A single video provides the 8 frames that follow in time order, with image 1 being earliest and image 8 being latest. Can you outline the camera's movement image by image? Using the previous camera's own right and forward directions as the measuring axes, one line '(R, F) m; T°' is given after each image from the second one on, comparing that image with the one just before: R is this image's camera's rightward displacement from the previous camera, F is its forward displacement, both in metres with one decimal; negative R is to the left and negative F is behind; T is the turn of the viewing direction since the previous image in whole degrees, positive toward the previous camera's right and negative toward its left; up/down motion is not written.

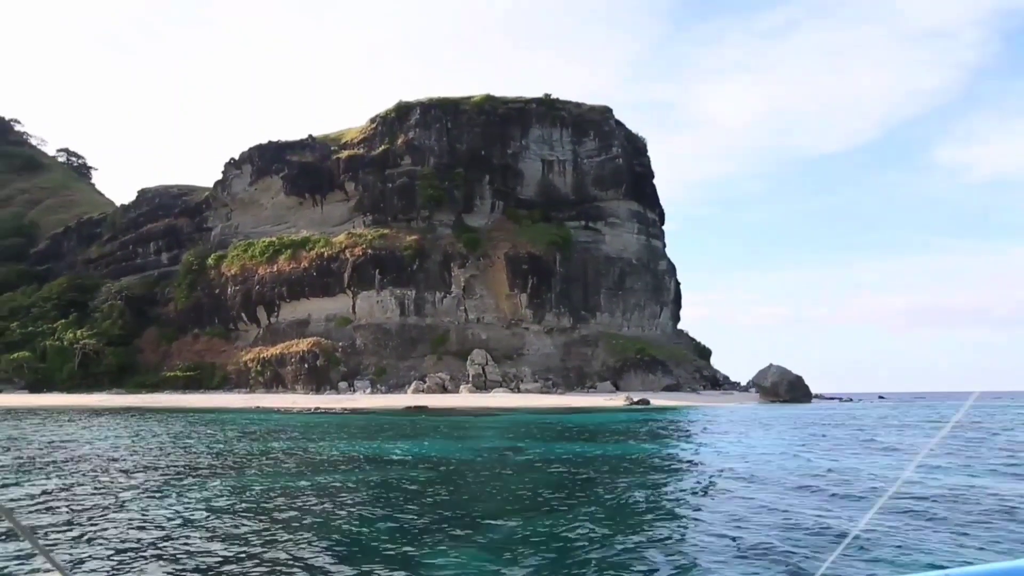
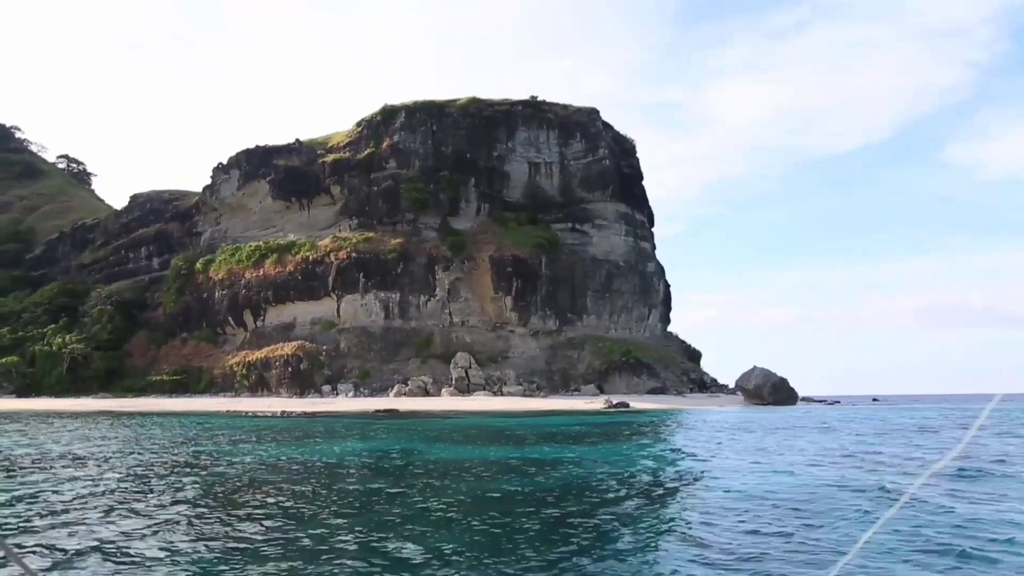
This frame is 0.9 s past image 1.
(+2.2, +0.2) m; -1°
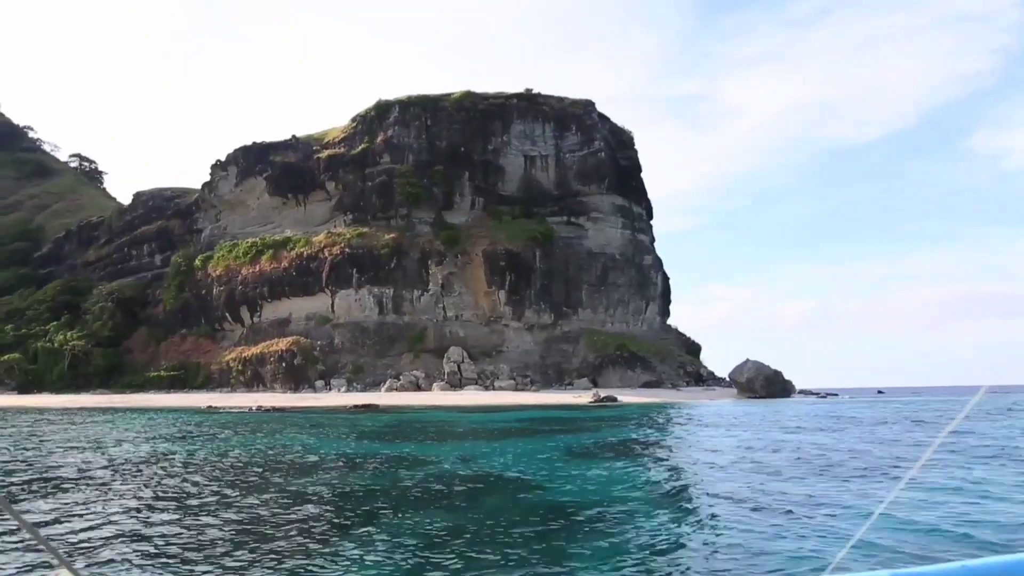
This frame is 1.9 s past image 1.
(+2.2, +0.3) m; -1°
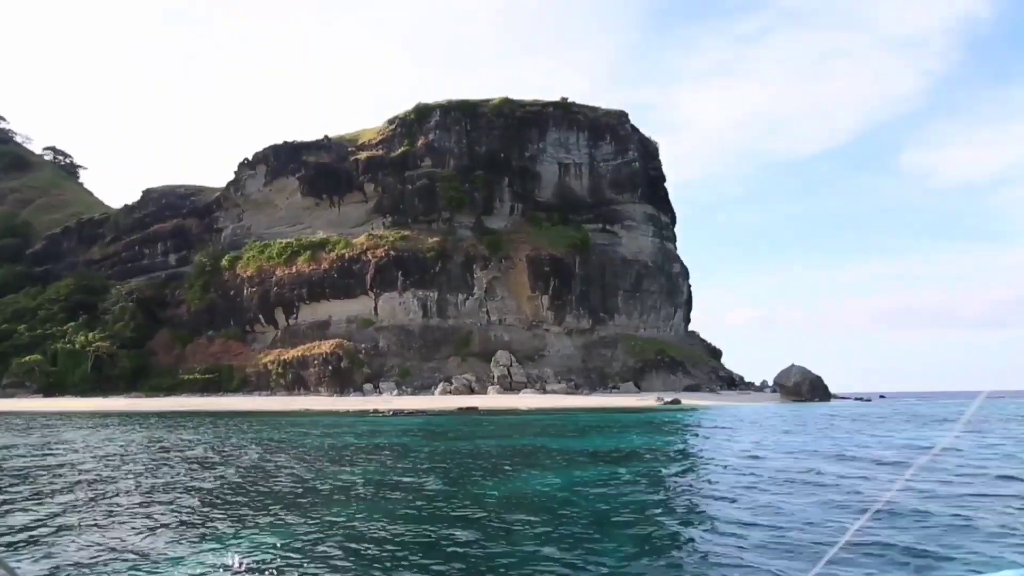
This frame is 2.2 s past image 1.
(-8.7, -0.4) m; +4°
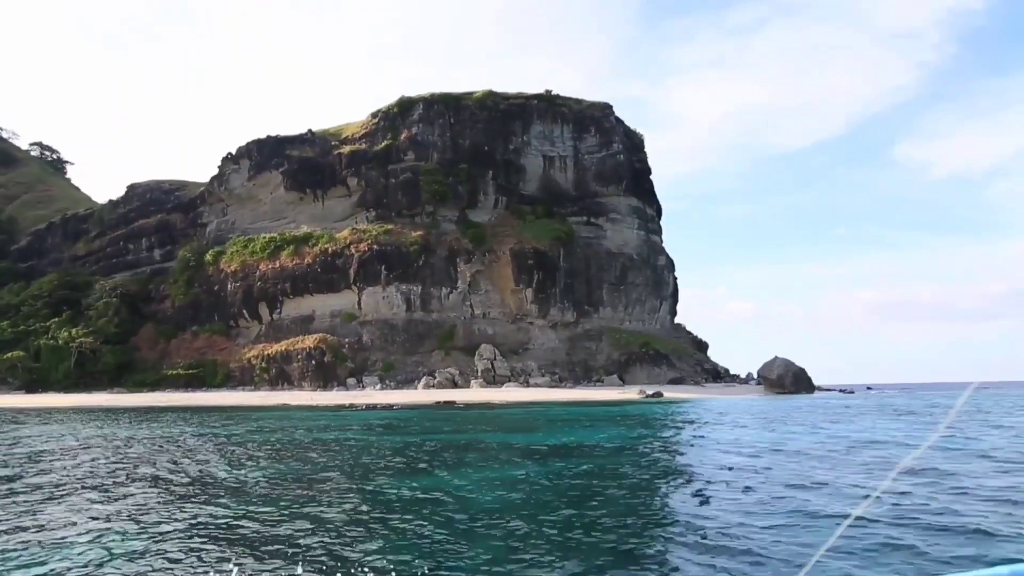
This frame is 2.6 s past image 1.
(+1.1, +0.1) m; 0°
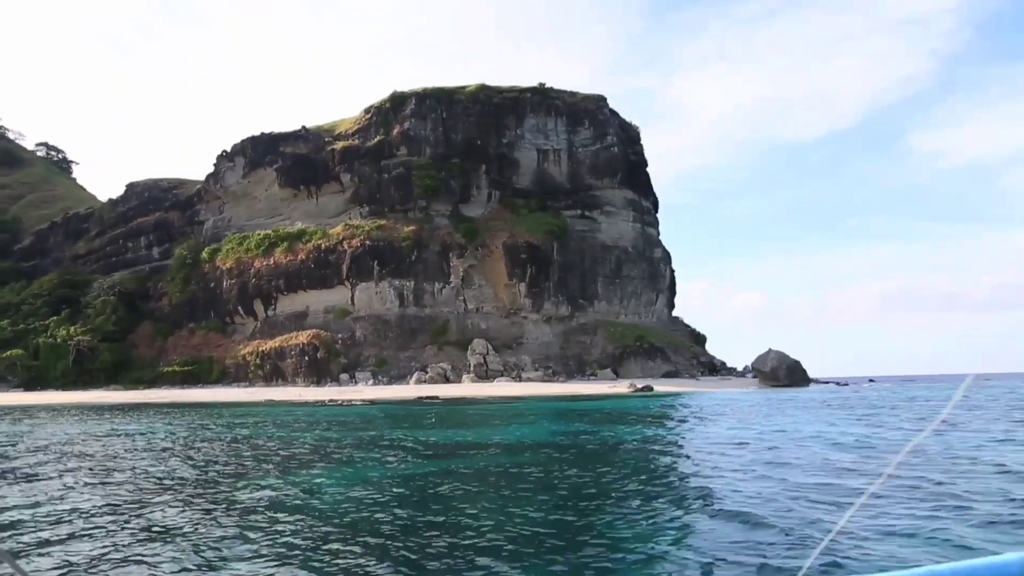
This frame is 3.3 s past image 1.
(+1.7, +0.2) m; -1°
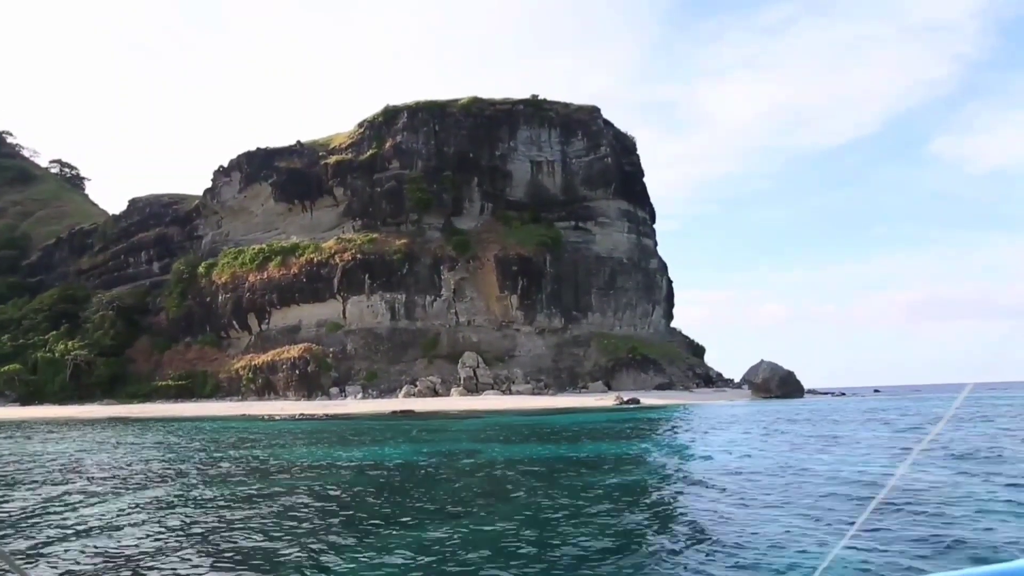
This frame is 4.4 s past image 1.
(+2.4, +0.3) m; -2°
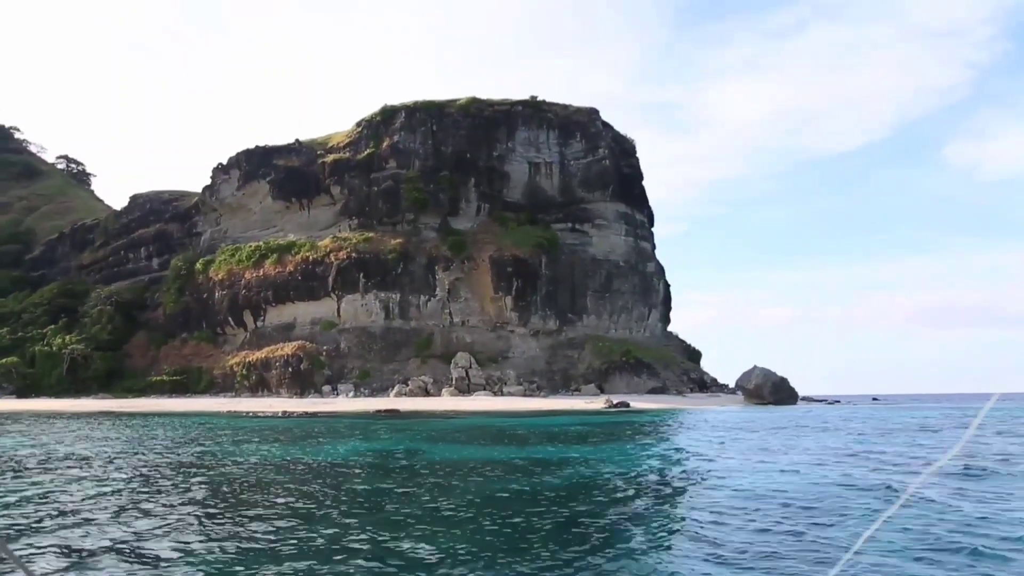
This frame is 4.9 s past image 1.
(+1.2, +0.1) m; -1°
